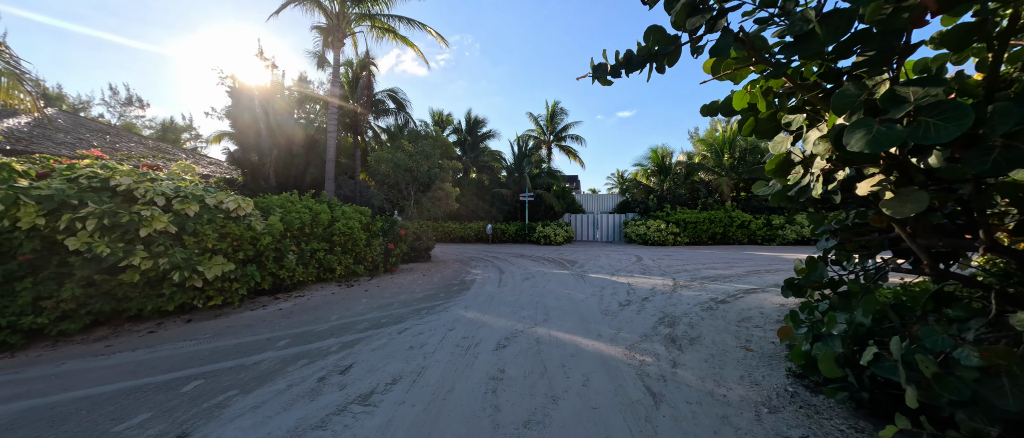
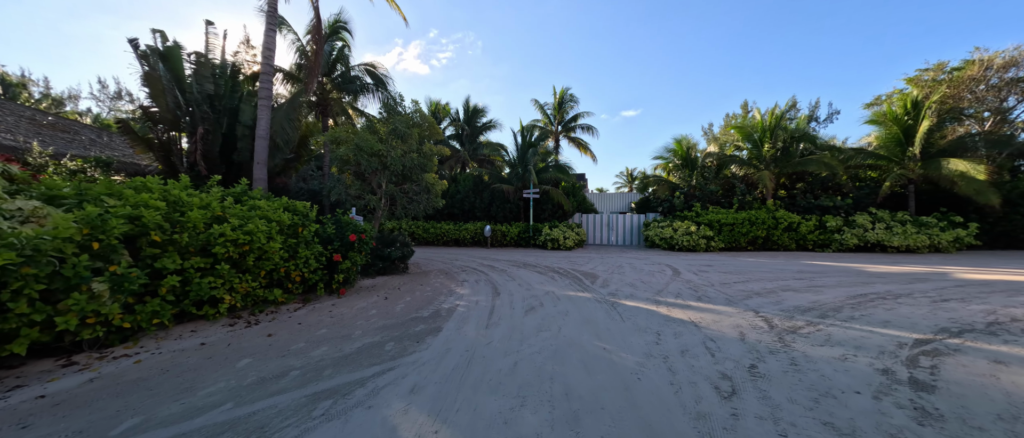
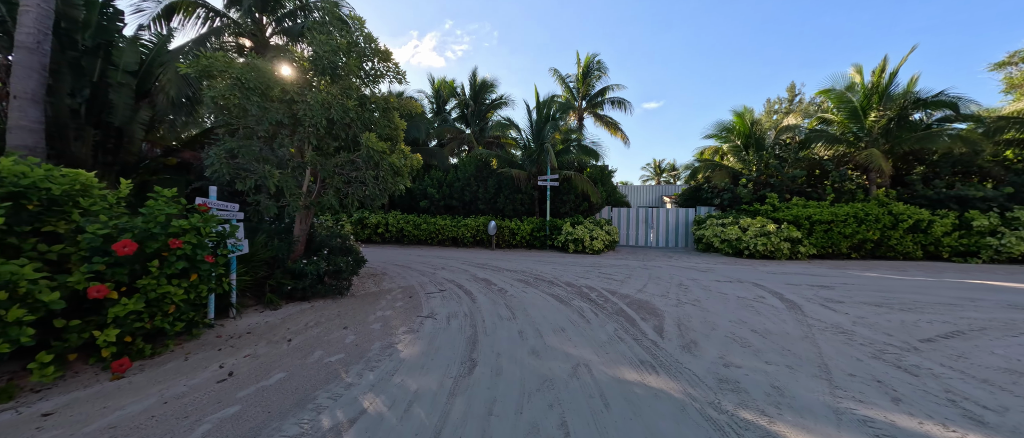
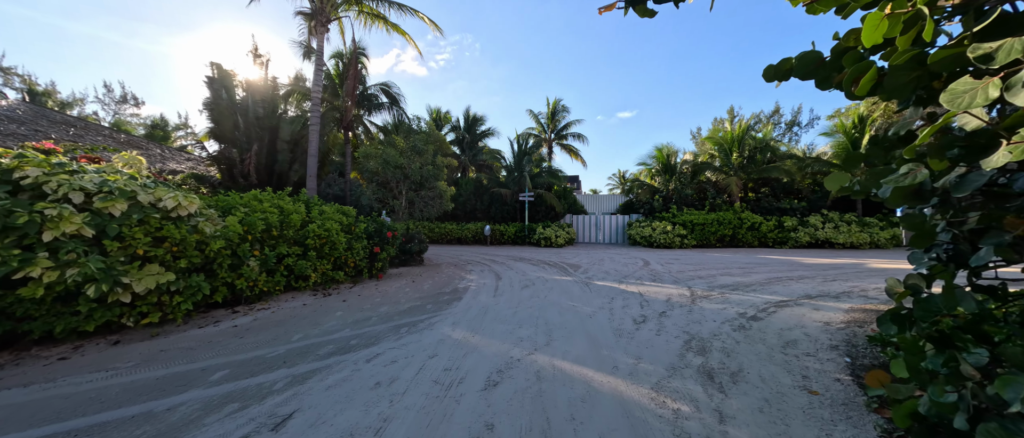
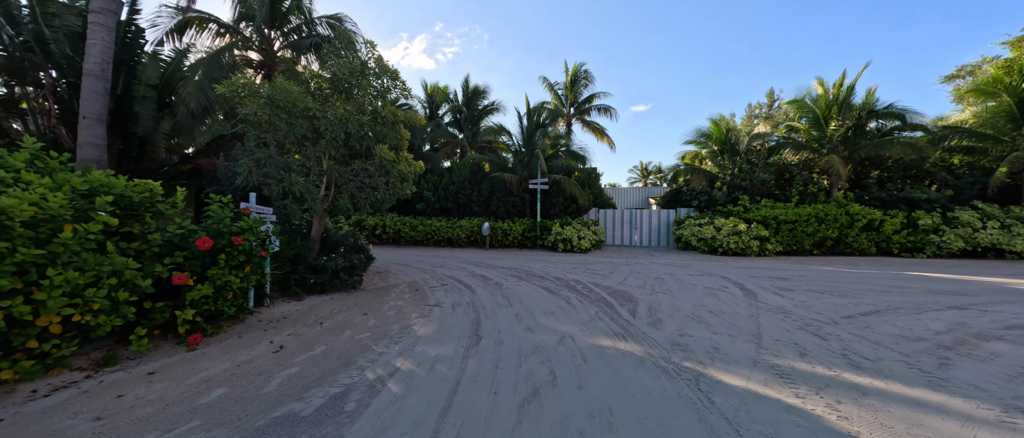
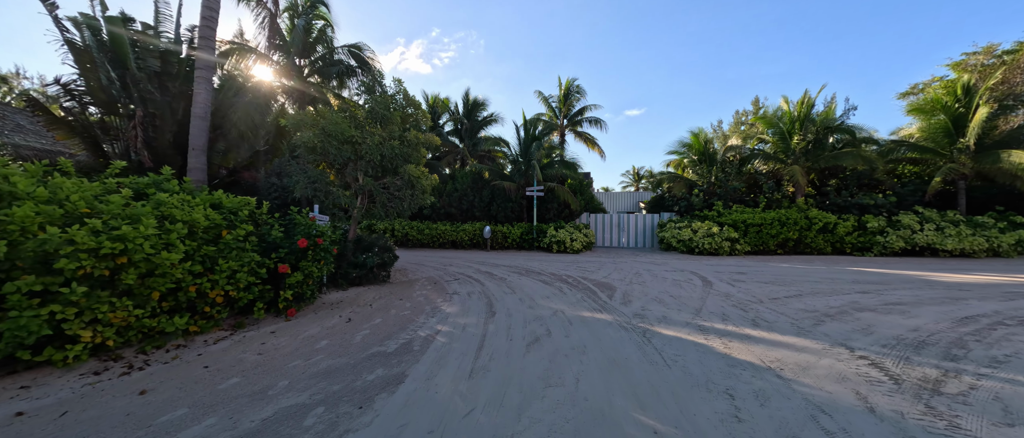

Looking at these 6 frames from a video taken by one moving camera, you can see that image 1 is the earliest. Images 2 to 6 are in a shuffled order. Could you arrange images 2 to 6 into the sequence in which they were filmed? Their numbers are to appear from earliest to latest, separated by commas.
4, 2, 6, 5, 3
